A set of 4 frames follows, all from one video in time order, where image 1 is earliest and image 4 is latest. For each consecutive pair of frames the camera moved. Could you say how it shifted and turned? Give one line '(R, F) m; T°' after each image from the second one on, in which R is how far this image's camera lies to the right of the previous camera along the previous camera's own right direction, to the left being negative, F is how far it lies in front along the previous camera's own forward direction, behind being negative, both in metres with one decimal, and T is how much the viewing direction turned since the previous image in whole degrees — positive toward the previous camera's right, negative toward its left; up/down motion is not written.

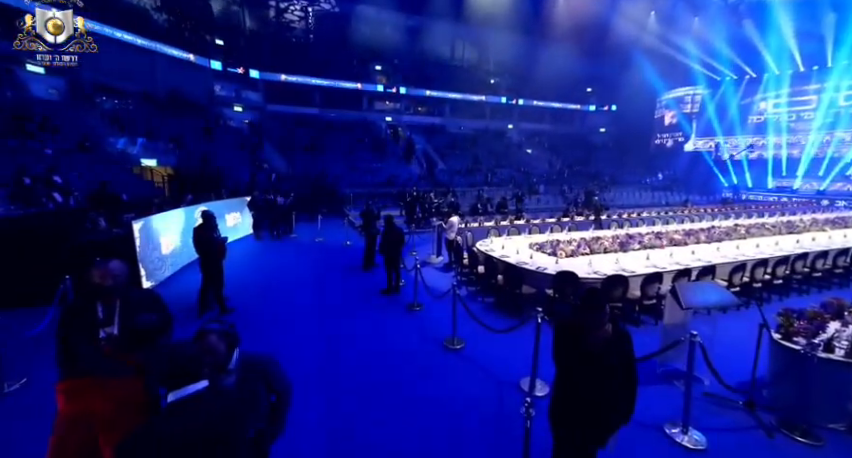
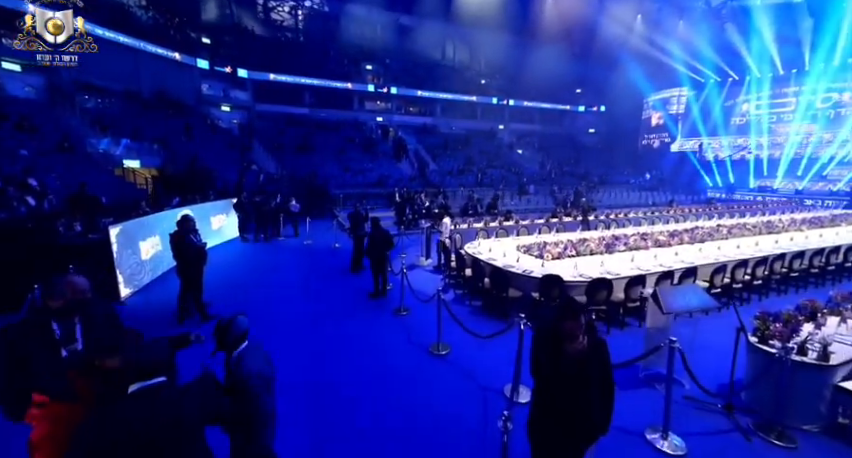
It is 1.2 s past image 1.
(+0.1, 0.0) m; +1°
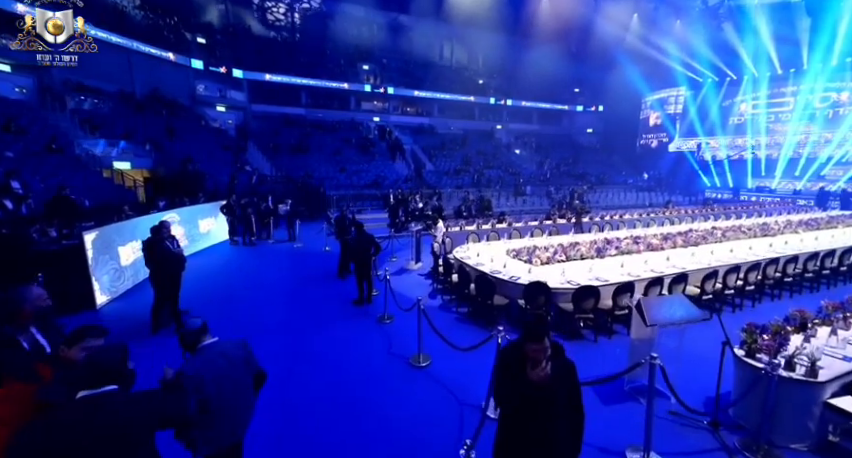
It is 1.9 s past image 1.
(+0.3, +0.2) m; 0°
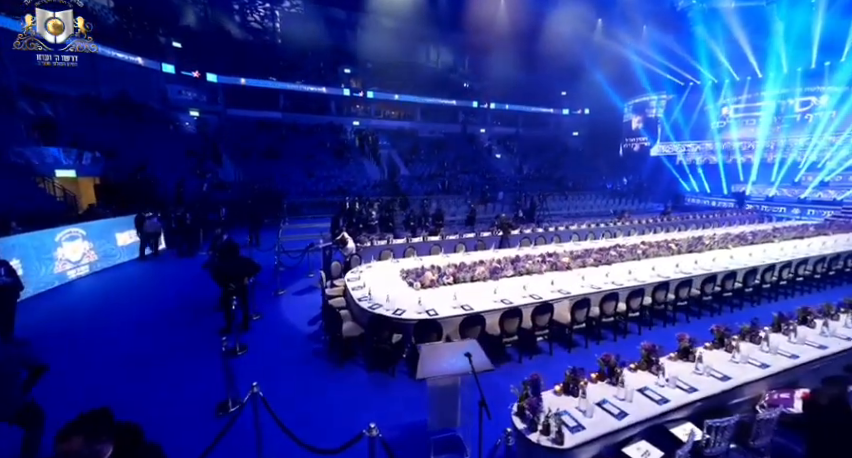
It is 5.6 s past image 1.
(+2.4, +0.3) m; 0°
